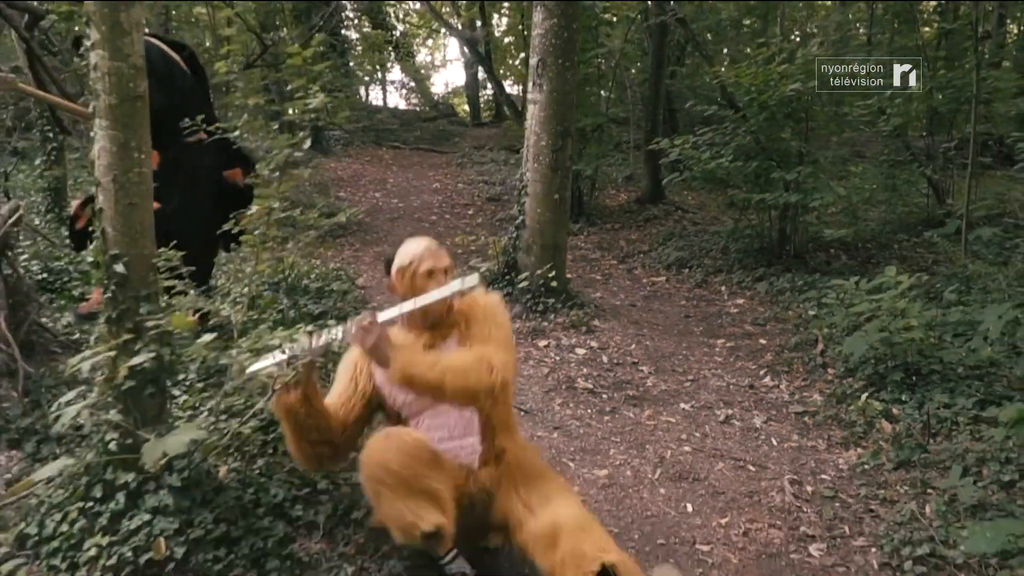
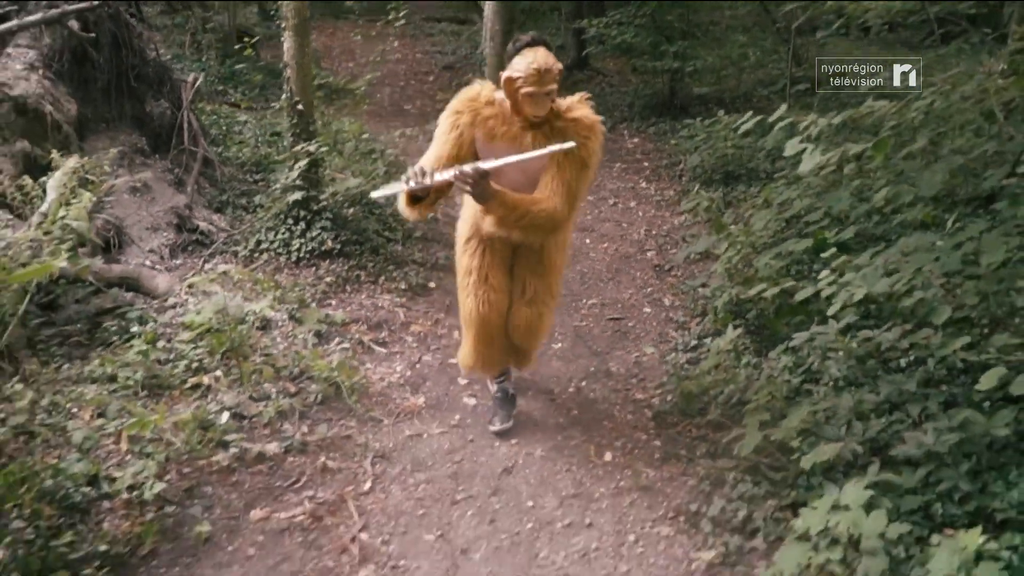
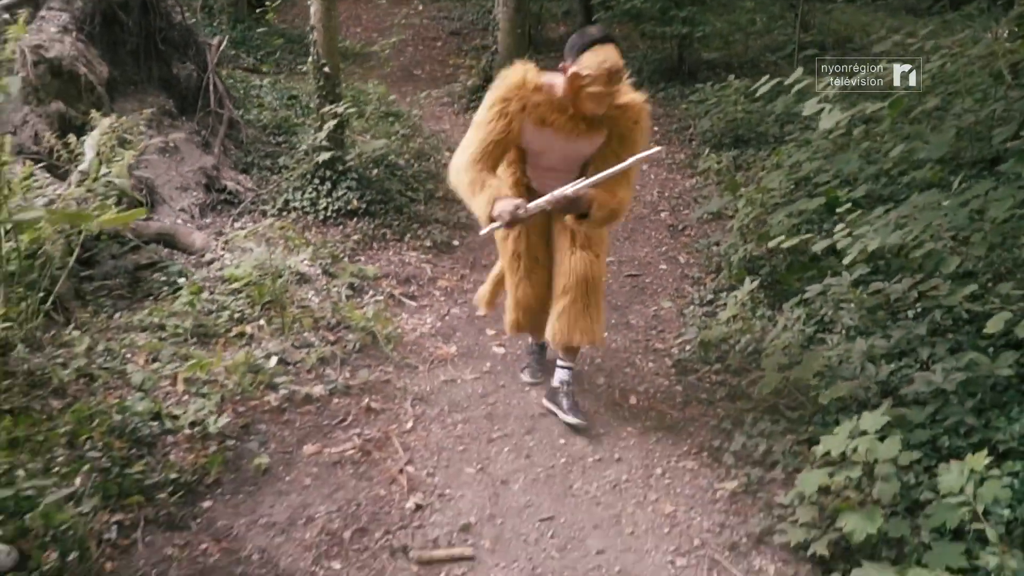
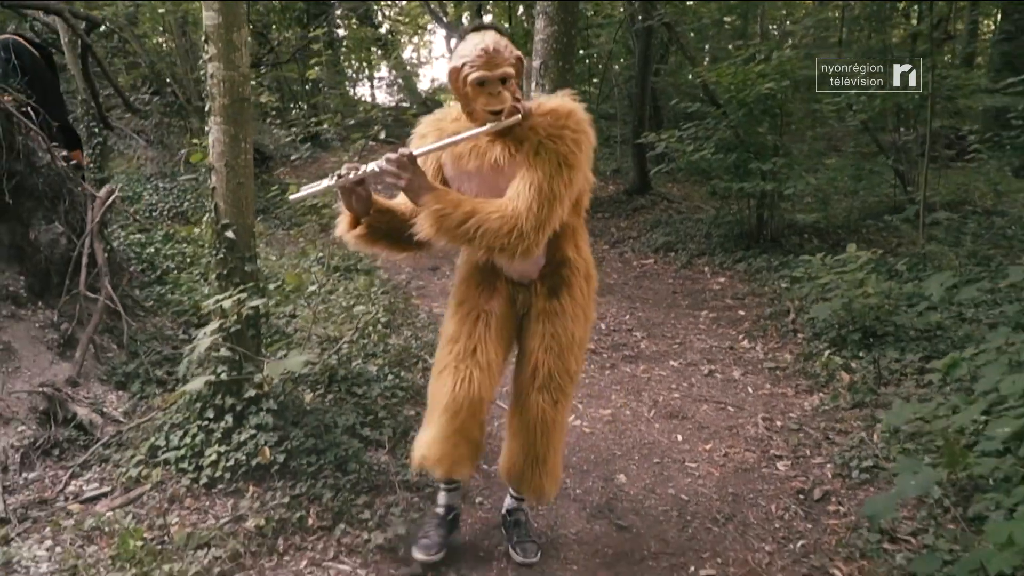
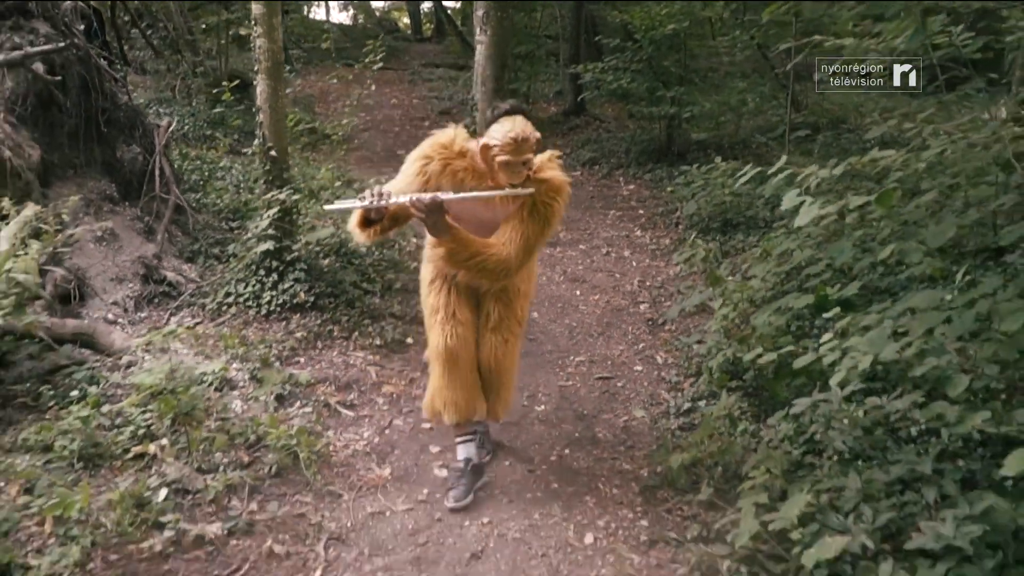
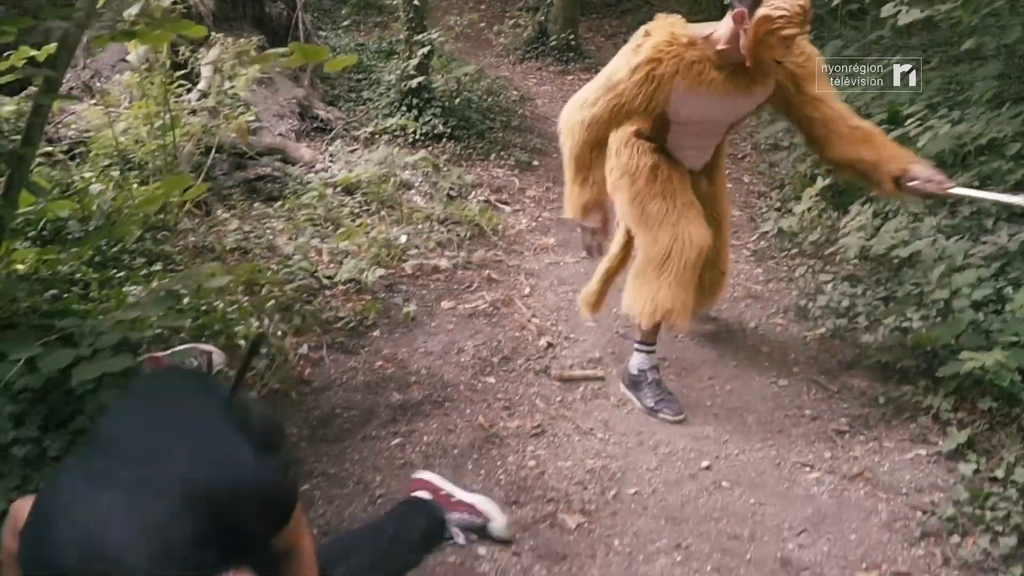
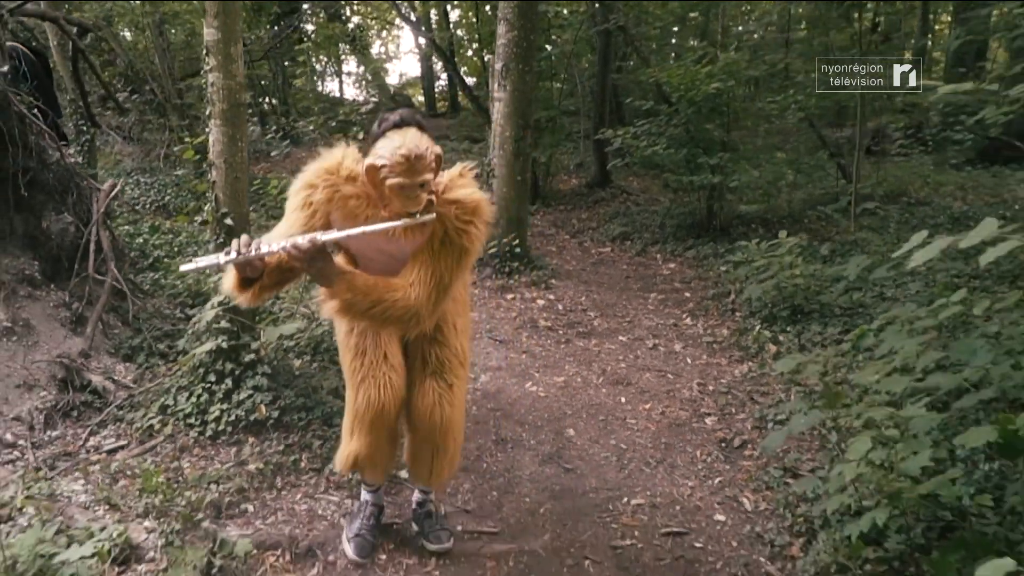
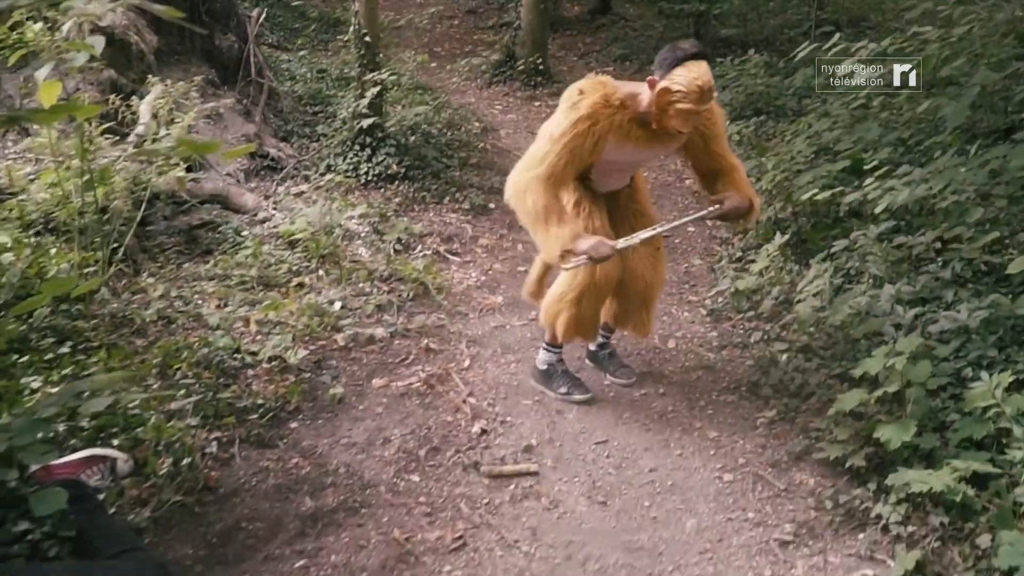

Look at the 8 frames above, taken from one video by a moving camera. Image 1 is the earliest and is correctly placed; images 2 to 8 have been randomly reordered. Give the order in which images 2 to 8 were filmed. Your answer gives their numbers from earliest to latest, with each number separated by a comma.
4, 7, 5, 2, 3, 8, 6
